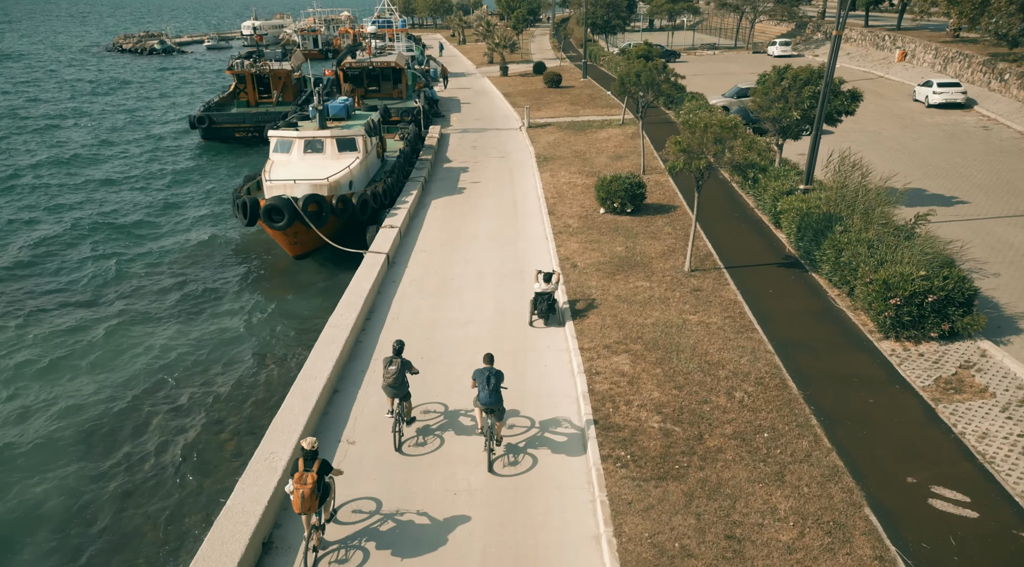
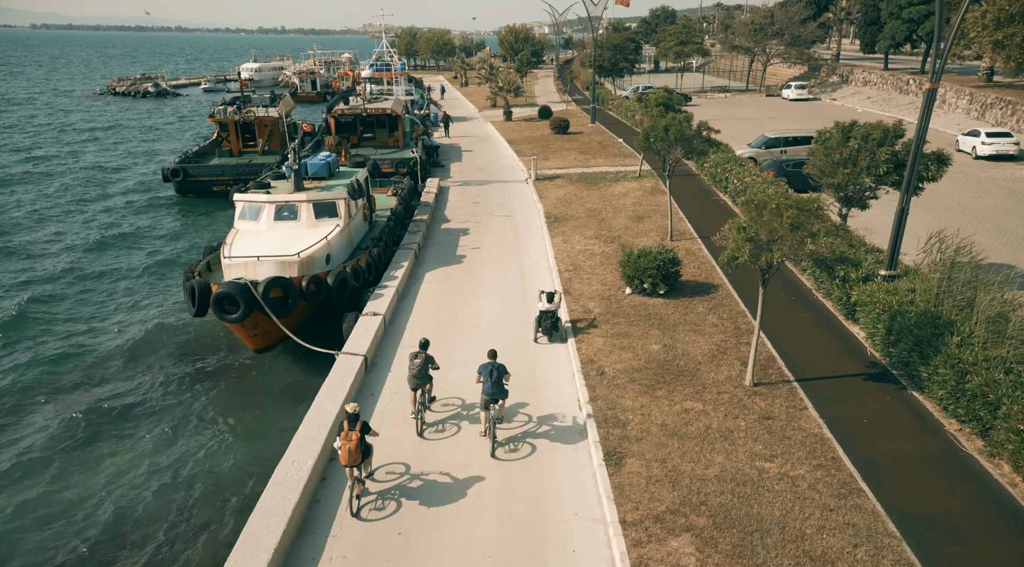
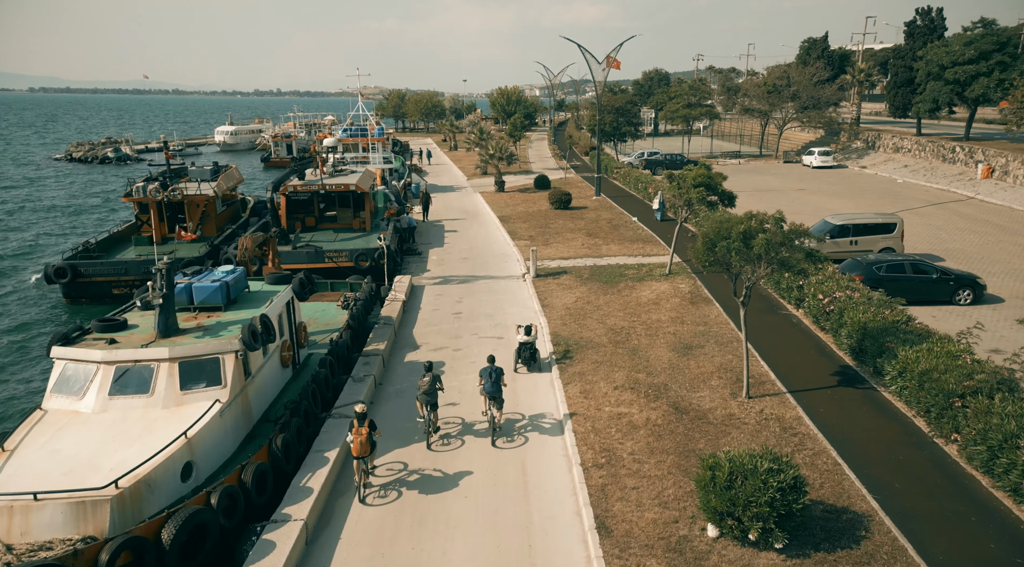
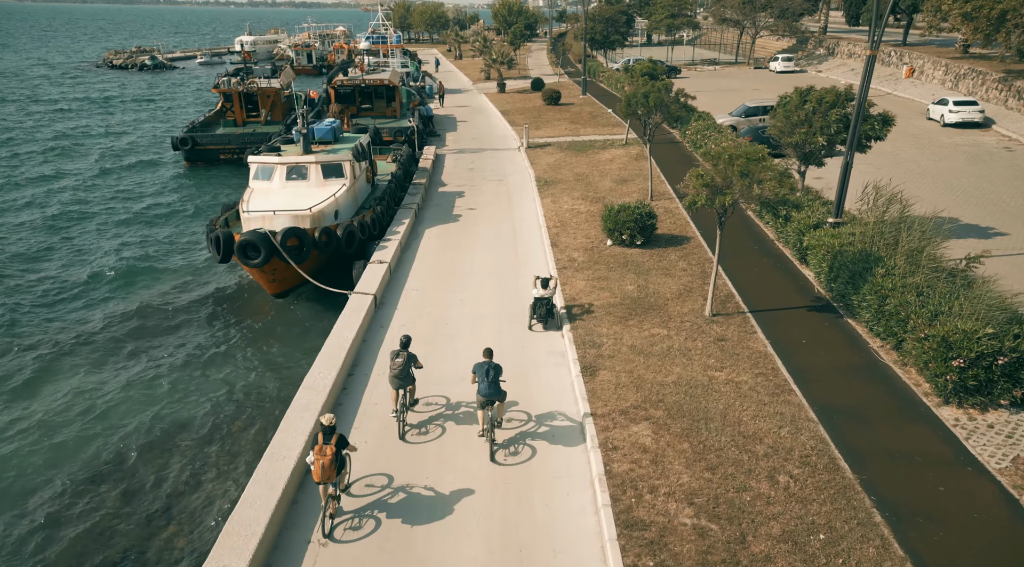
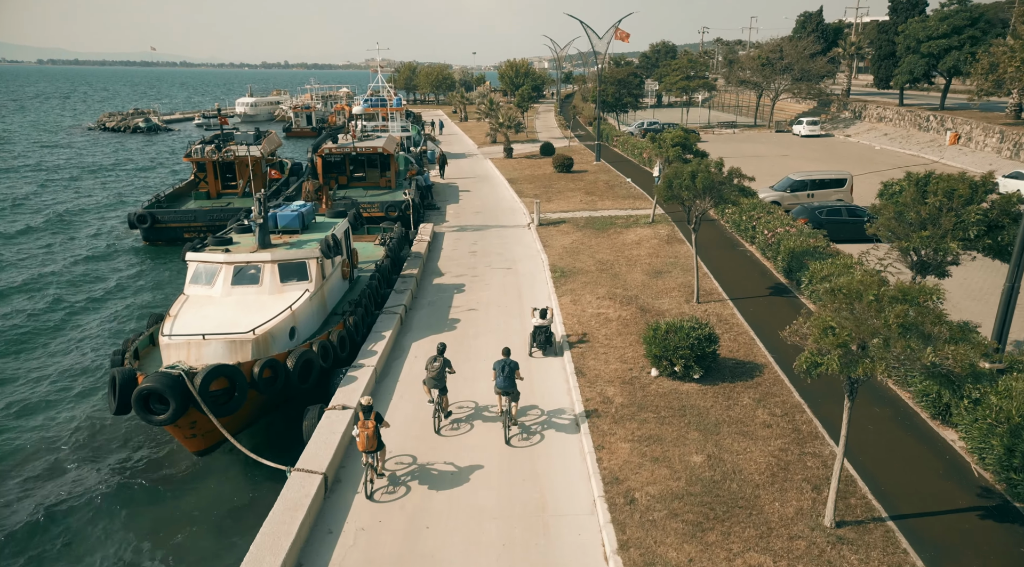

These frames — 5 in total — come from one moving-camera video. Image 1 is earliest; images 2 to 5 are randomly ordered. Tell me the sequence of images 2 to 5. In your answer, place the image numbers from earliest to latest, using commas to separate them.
4, 2, 5, 3
